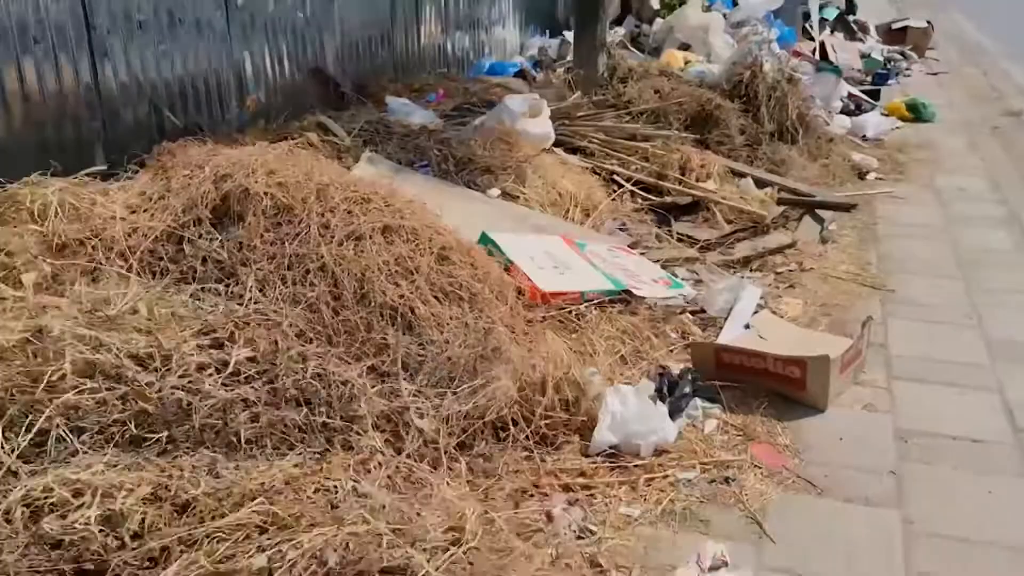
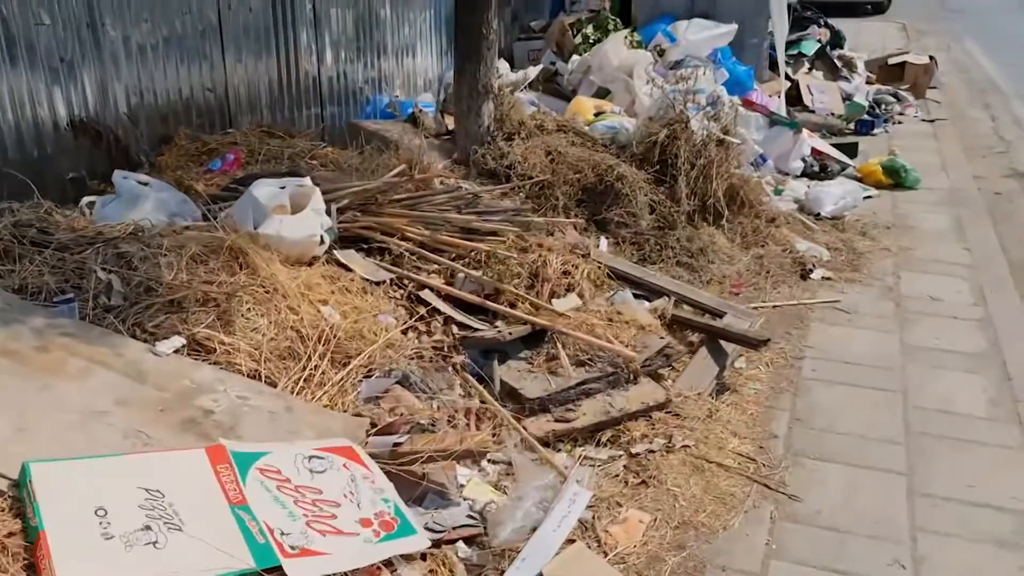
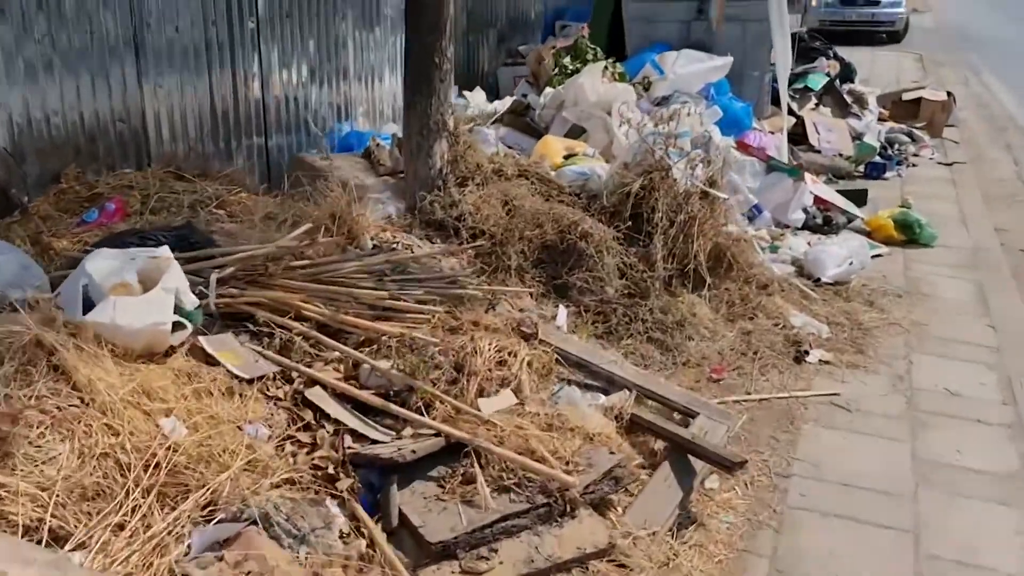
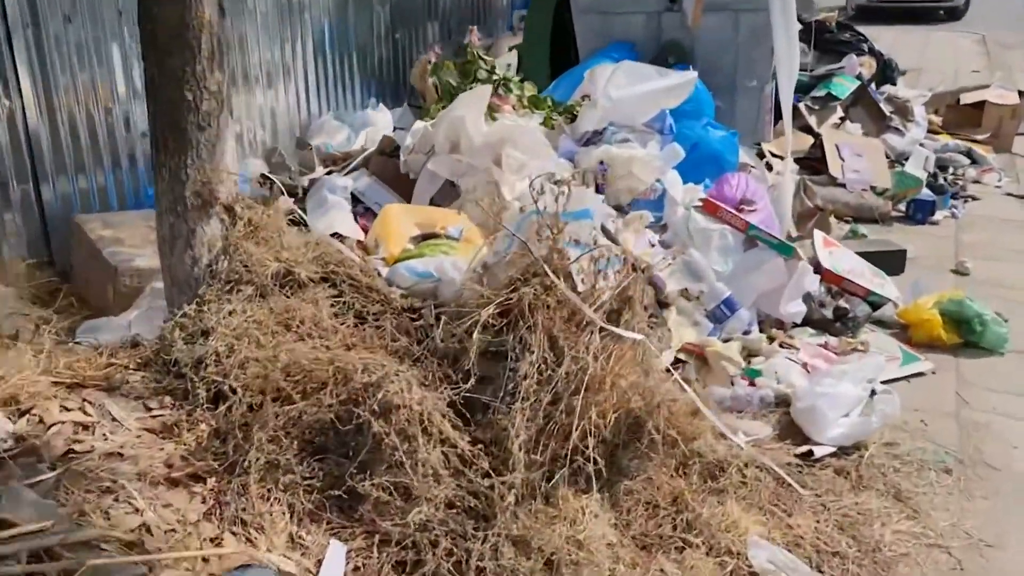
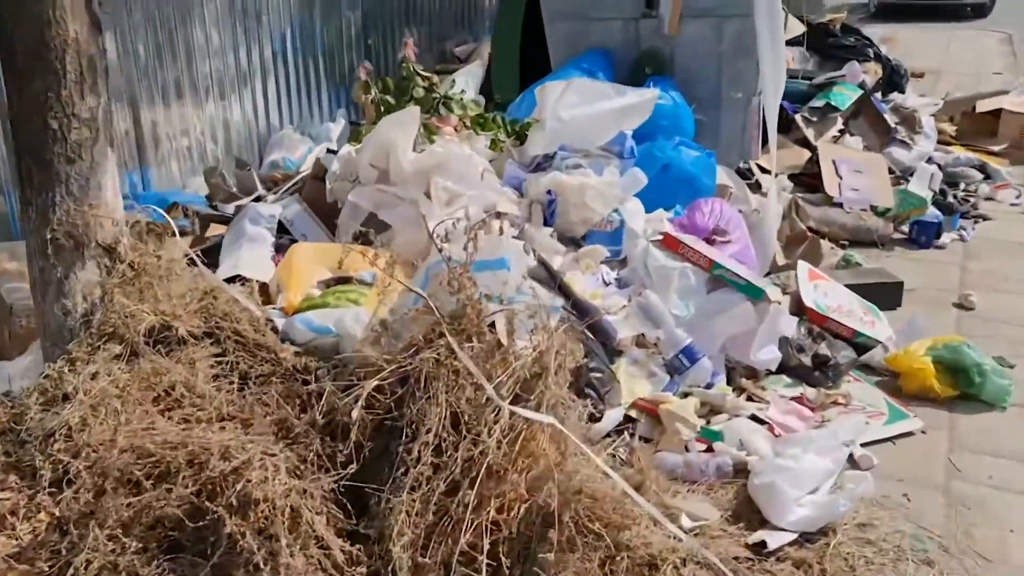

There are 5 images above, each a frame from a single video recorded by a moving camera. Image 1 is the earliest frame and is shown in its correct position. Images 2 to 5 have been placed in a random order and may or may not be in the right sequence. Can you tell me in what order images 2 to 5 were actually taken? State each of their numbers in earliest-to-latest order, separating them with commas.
2, 3, 4, 5
